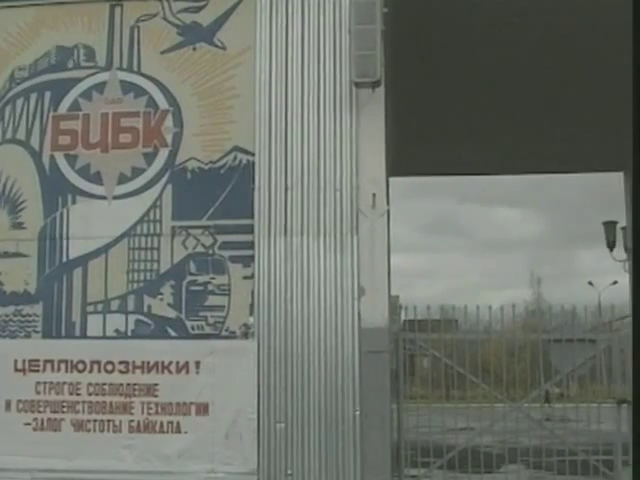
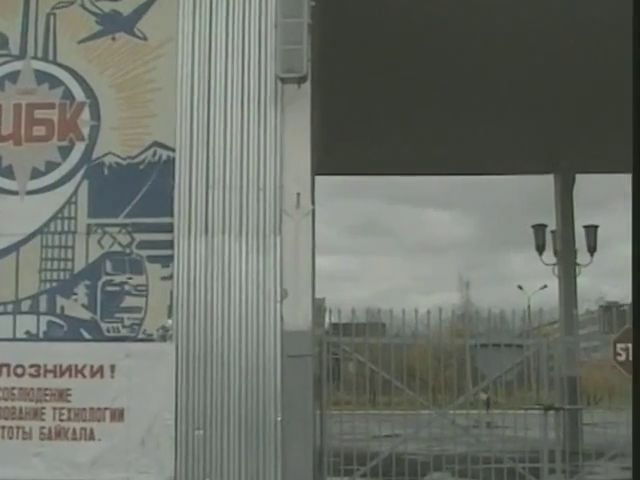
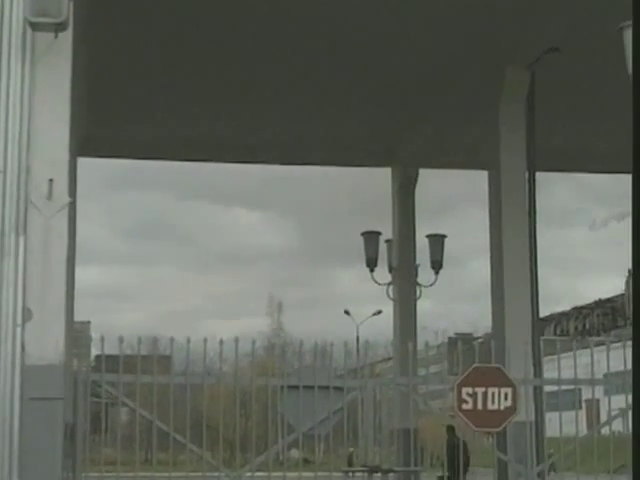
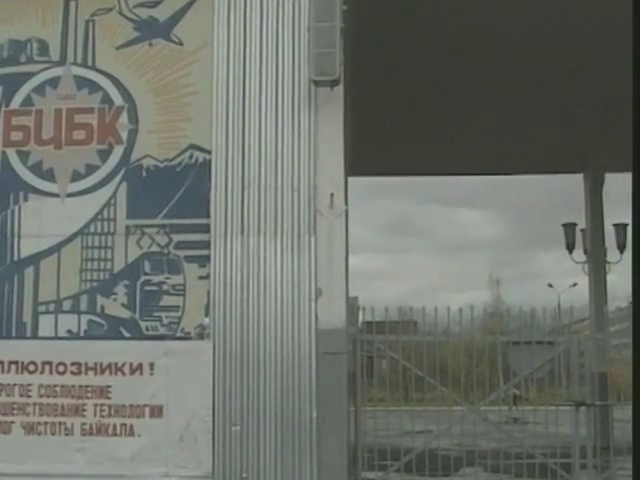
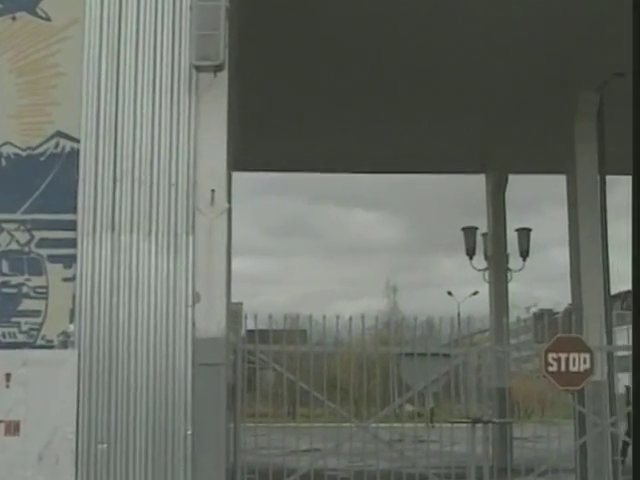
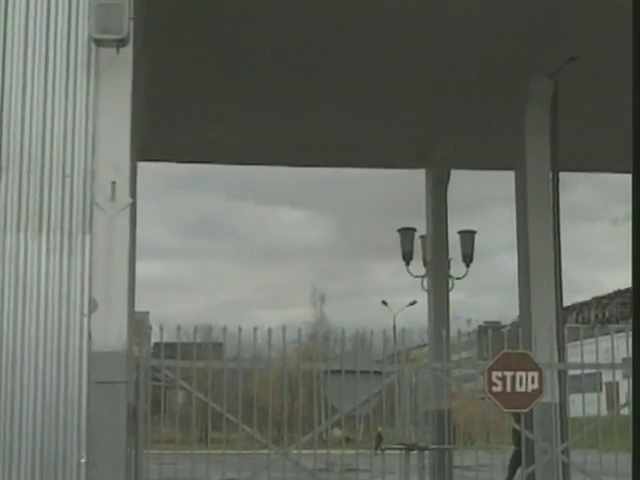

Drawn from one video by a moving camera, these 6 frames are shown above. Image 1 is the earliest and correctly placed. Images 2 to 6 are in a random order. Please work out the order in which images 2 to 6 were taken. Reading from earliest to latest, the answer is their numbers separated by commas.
4, 2, 5, 6, 3
